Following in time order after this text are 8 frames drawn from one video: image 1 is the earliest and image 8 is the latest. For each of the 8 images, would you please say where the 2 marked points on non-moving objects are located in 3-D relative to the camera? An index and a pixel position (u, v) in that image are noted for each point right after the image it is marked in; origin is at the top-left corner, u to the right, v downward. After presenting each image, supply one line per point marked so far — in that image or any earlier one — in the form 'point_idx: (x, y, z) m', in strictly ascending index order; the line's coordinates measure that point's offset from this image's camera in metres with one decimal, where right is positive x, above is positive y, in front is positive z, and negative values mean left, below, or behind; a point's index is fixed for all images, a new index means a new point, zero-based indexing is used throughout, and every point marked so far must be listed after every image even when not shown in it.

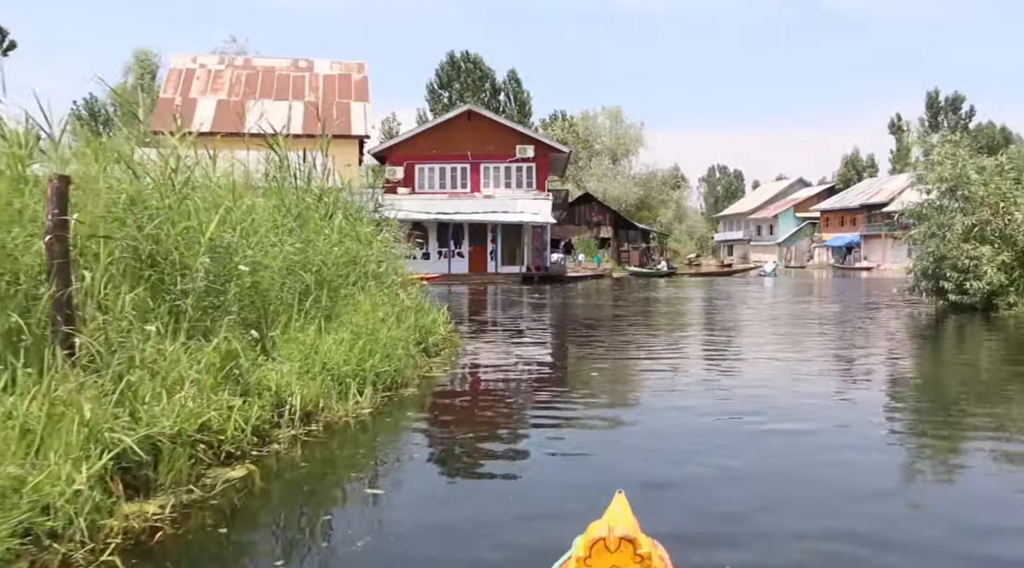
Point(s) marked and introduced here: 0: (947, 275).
0: (+9.1, +0.2, +17.1) m
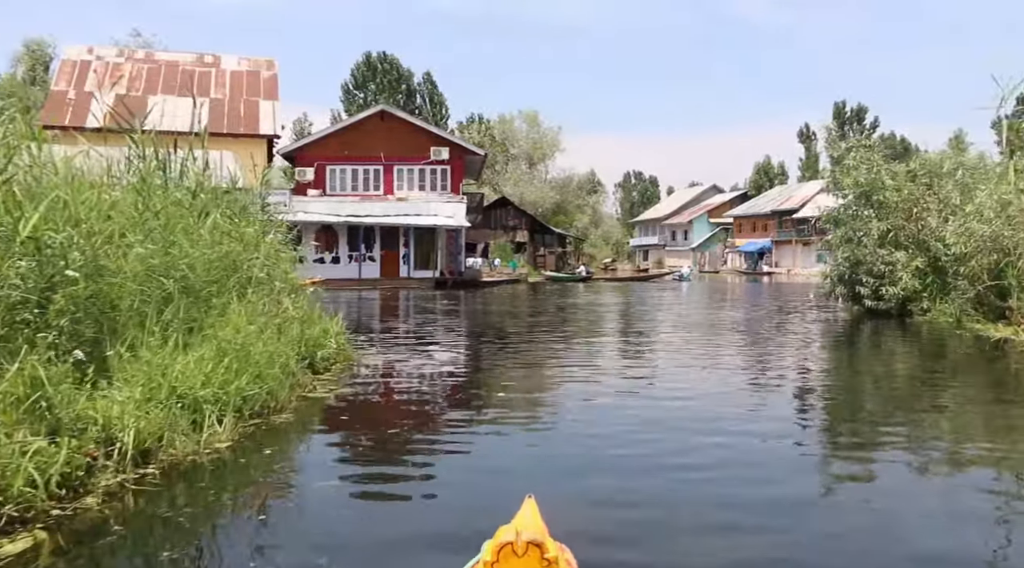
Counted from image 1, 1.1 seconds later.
0: (+7.3, +0.1, +17.1) m
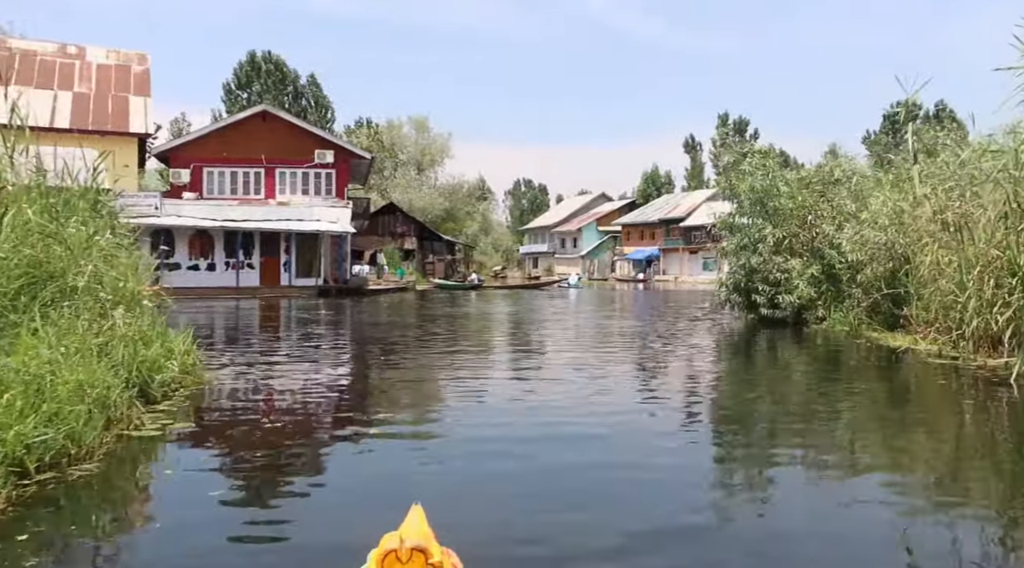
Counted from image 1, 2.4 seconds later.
0: (+5.1, -0.1, +16.9) m
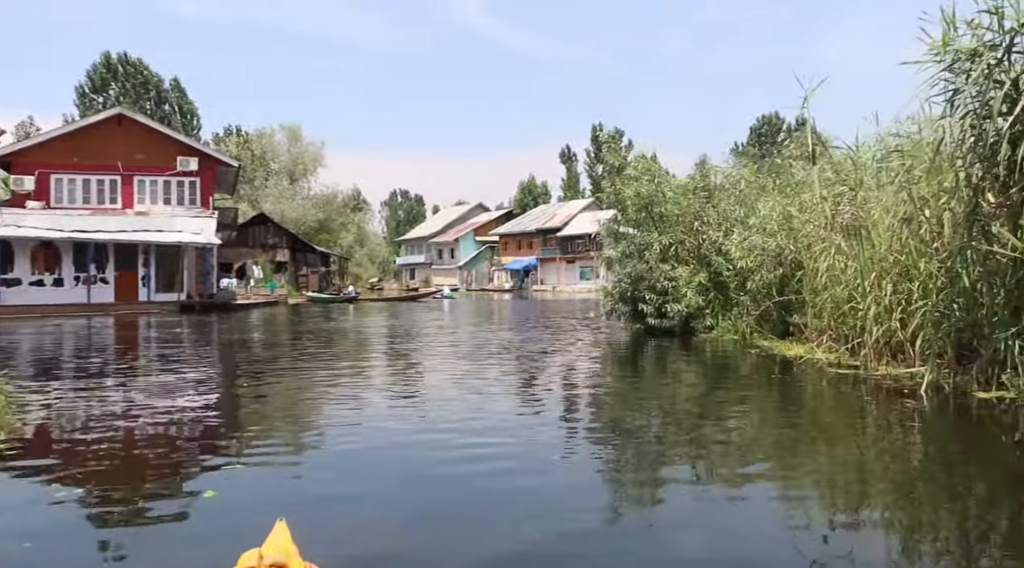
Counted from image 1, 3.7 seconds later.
0: (+2.7, -0.3, +16.6) m
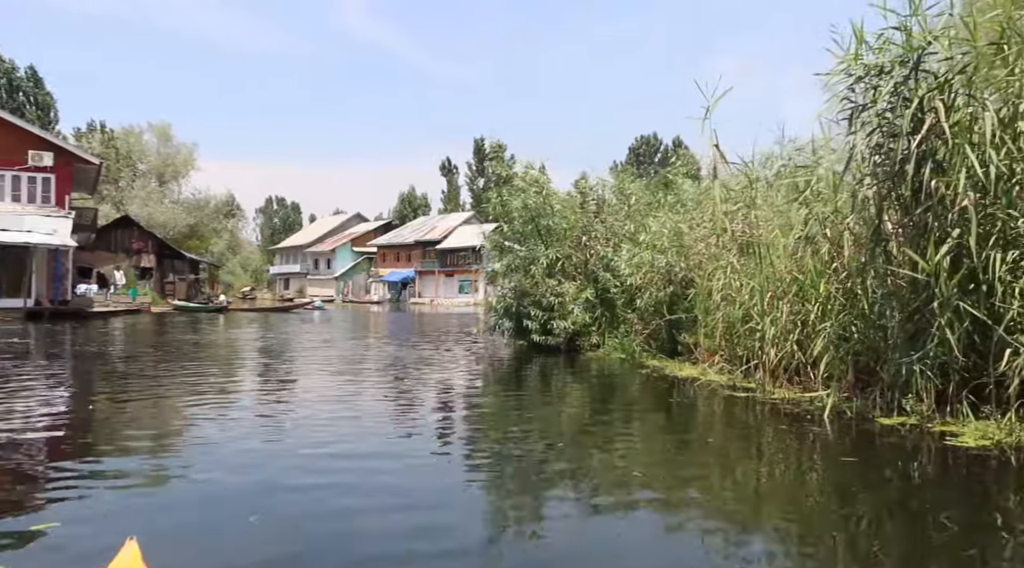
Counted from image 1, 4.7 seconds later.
0: (+0.3, -0.6, +16.2) m
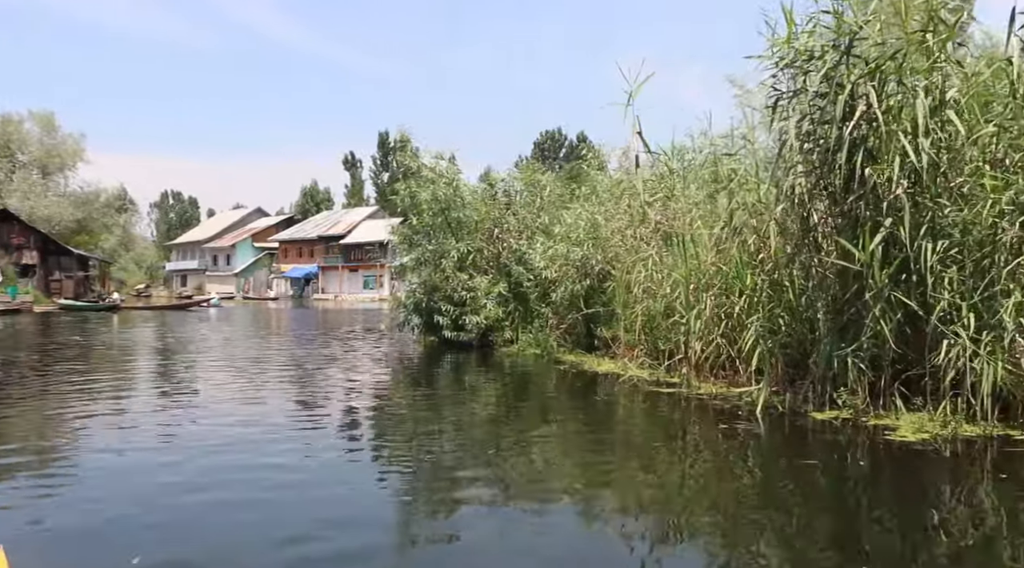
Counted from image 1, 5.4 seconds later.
0: (-1.4, -0.5, +15.7) m
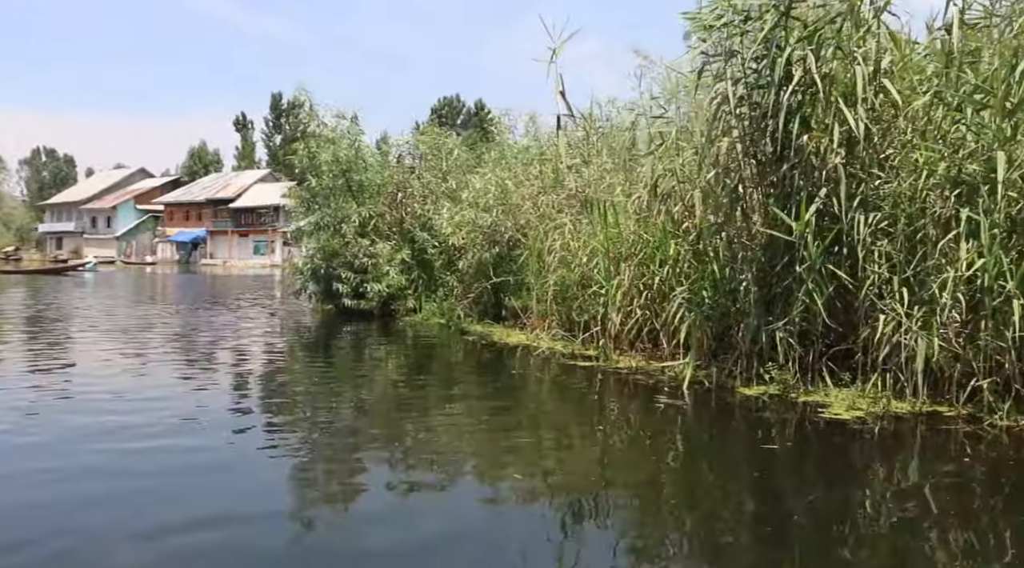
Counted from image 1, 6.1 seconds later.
0: (-3.1, +0.1, +15.0) m
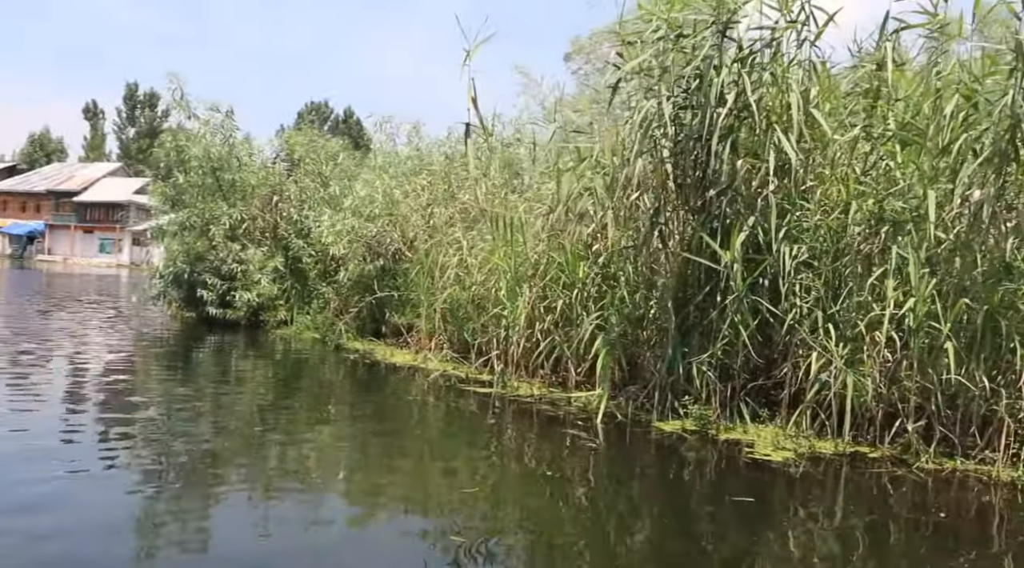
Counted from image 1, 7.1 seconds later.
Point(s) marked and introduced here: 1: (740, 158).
0: (-5.1, 0.0, +13.8) m
1: (+1.4, +0.8, +5.4) m
